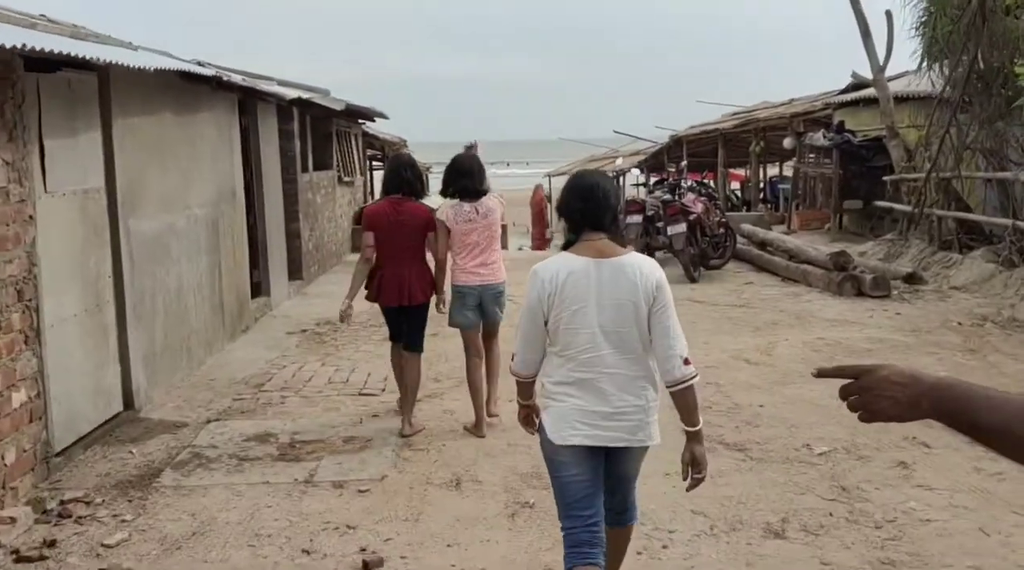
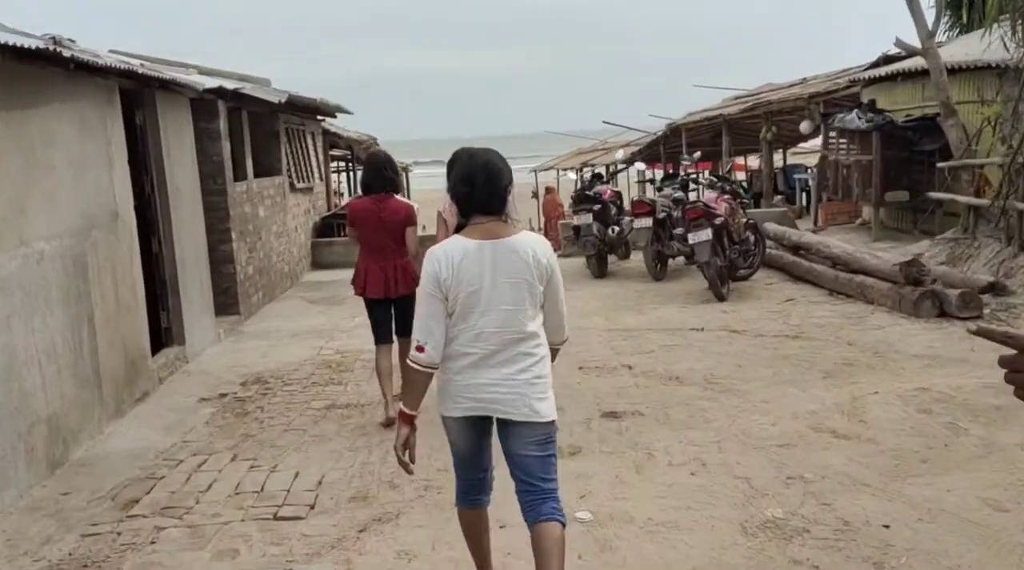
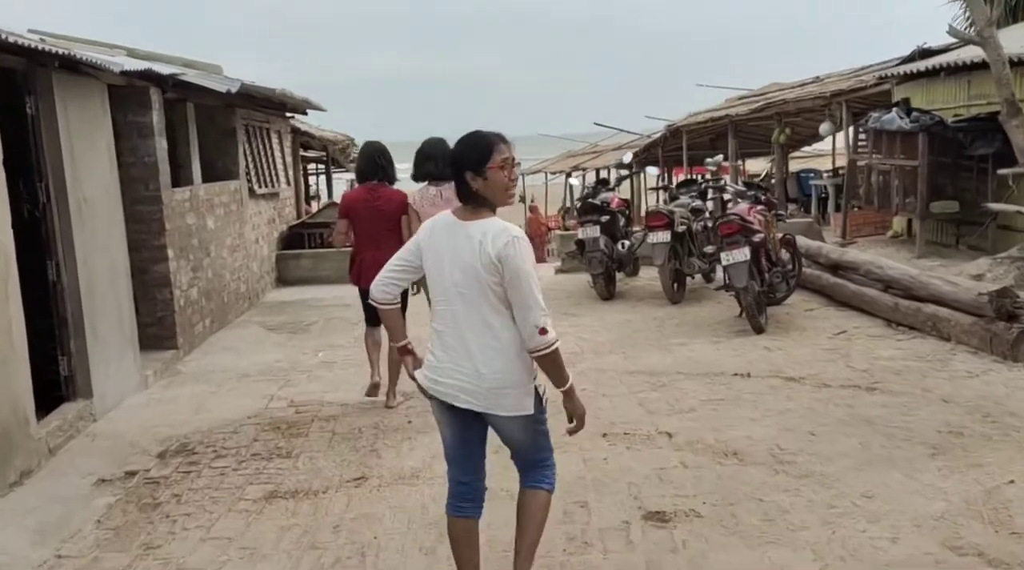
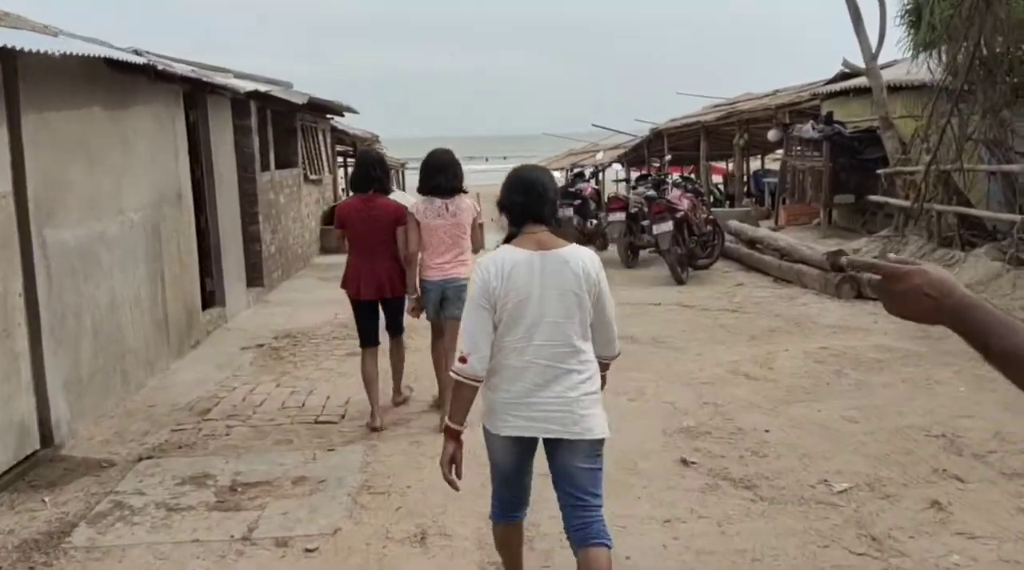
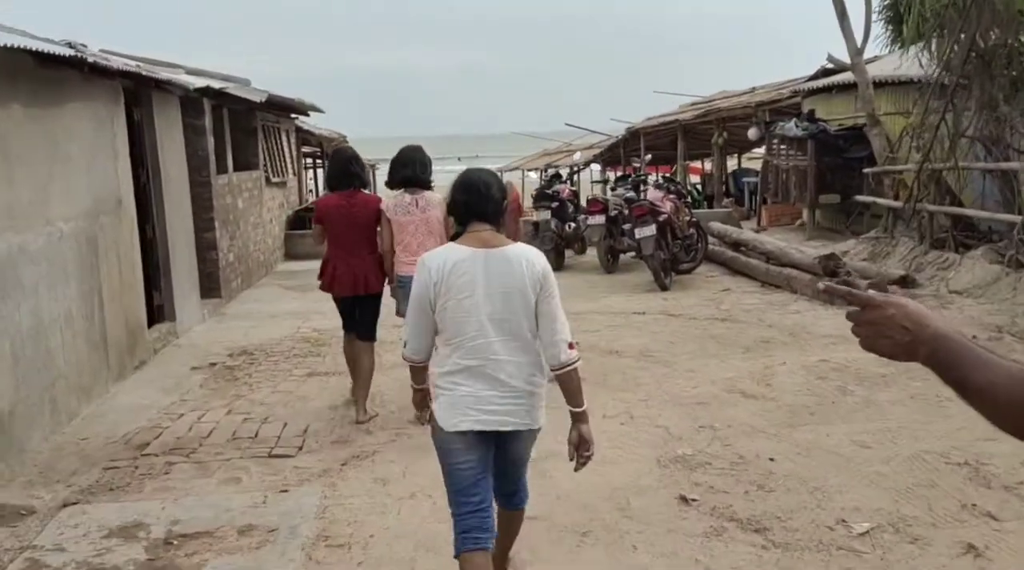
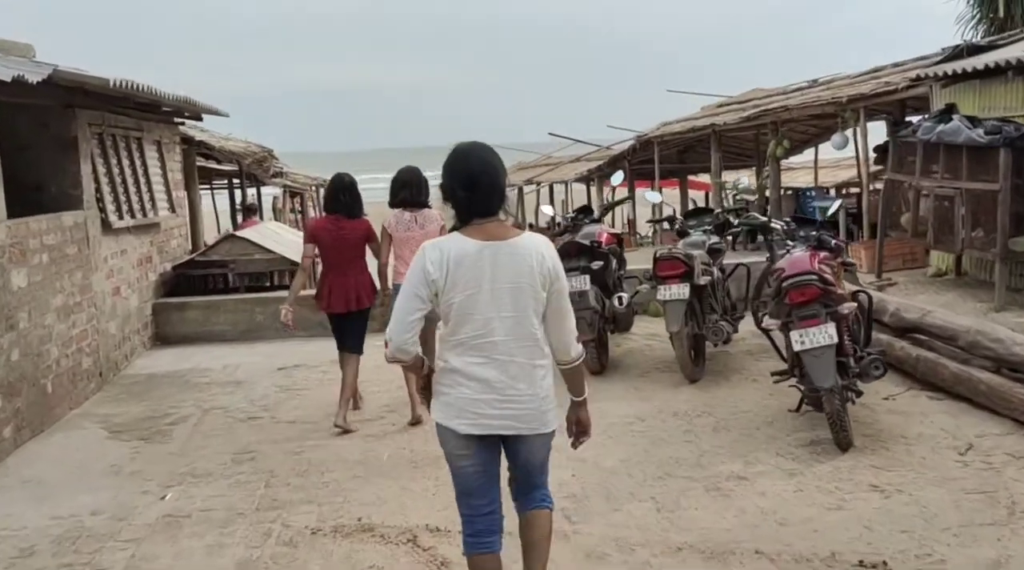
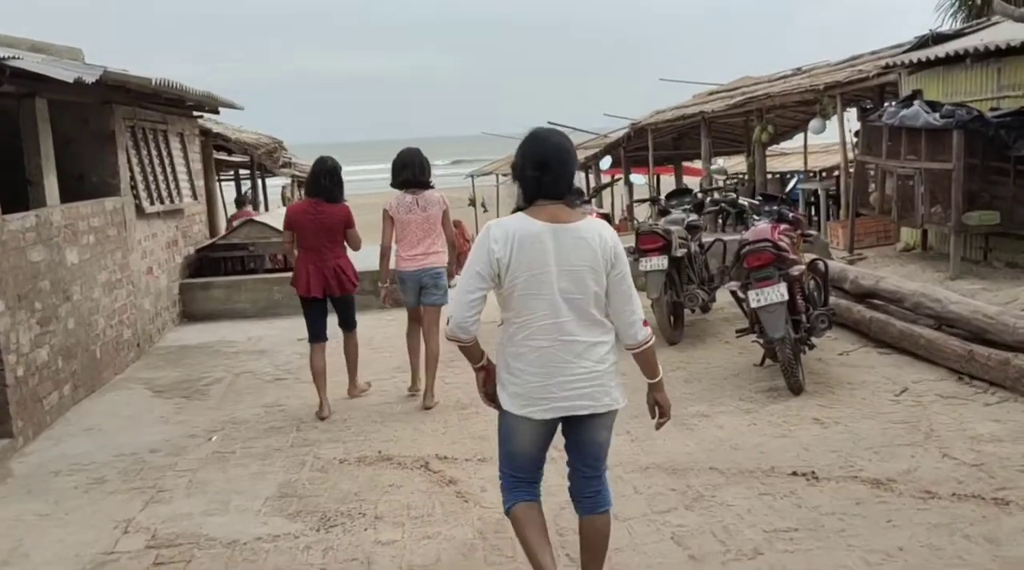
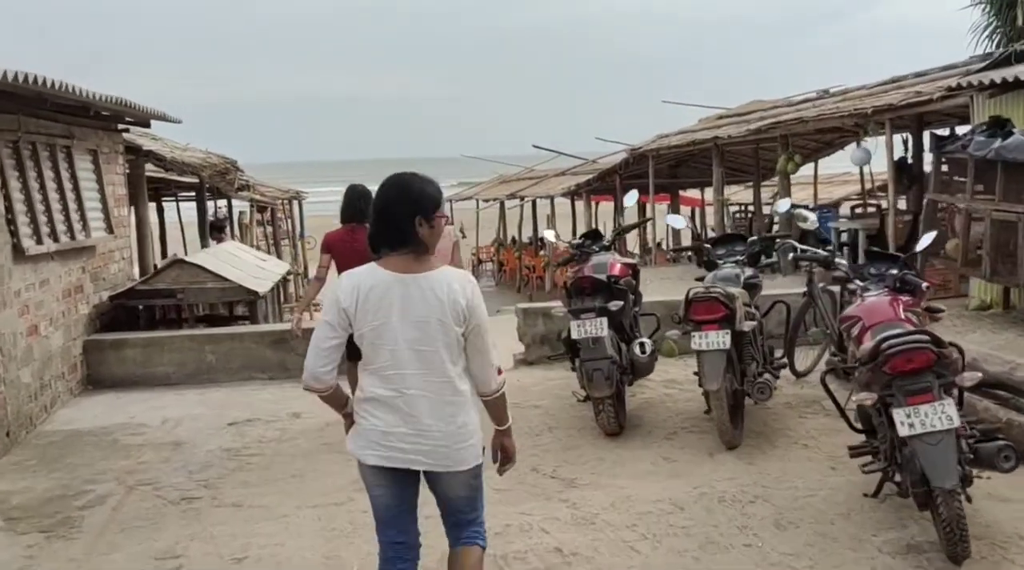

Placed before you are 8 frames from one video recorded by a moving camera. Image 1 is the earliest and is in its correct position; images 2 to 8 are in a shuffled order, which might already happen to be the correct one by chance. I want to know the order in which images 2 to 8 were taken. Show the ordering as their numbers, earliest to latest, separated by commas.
4, 5, 2, 3, 7, 6, 8
